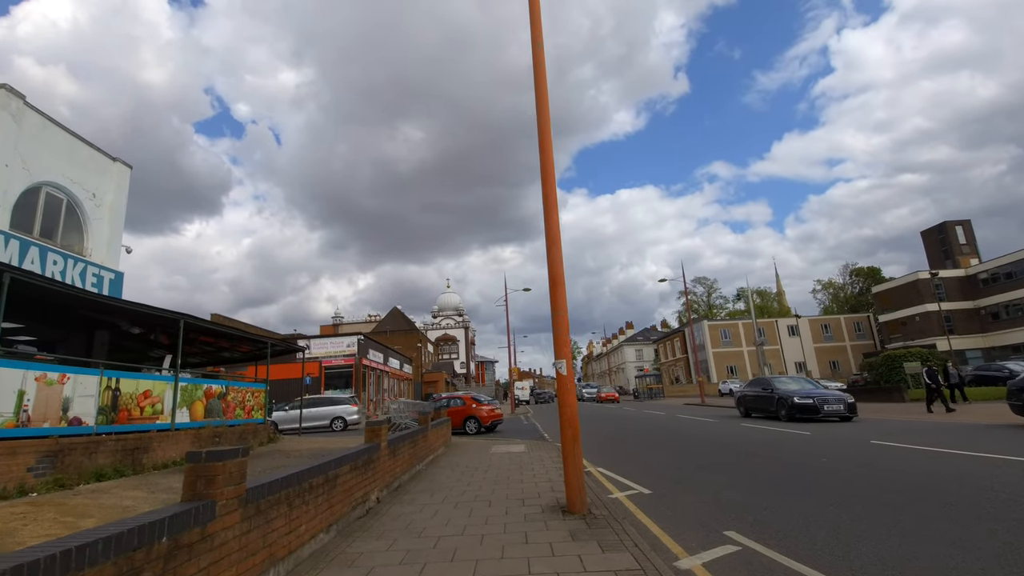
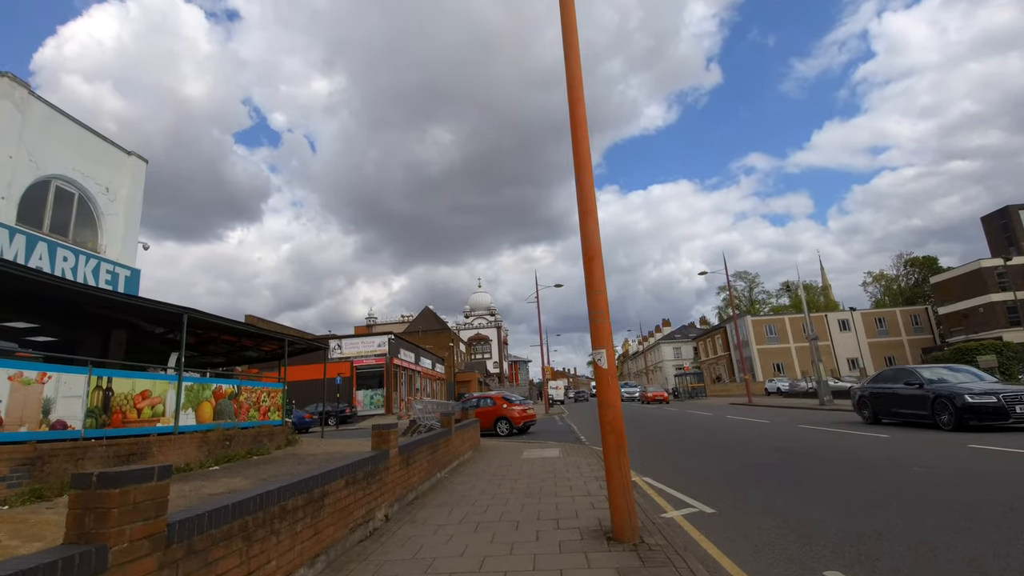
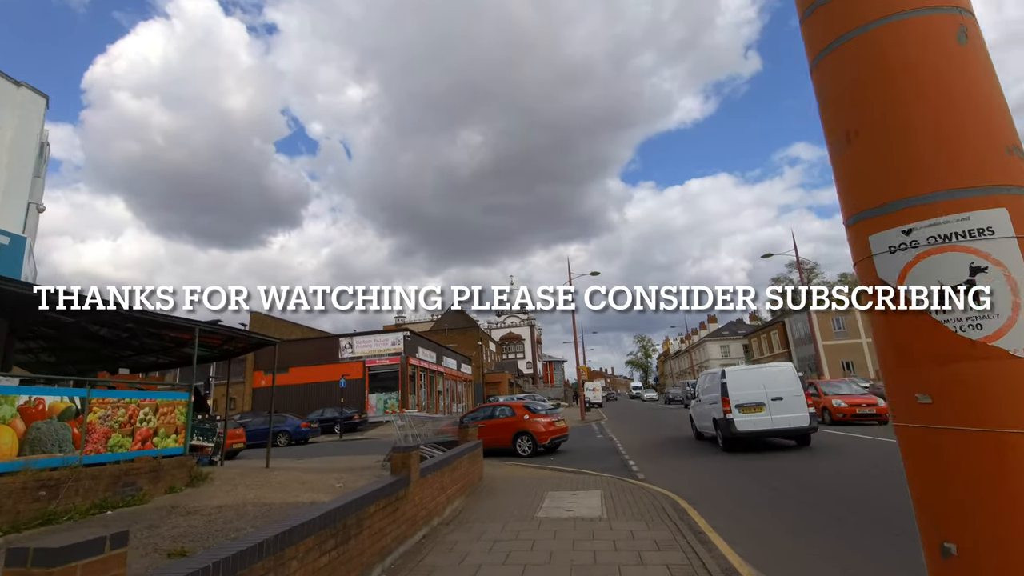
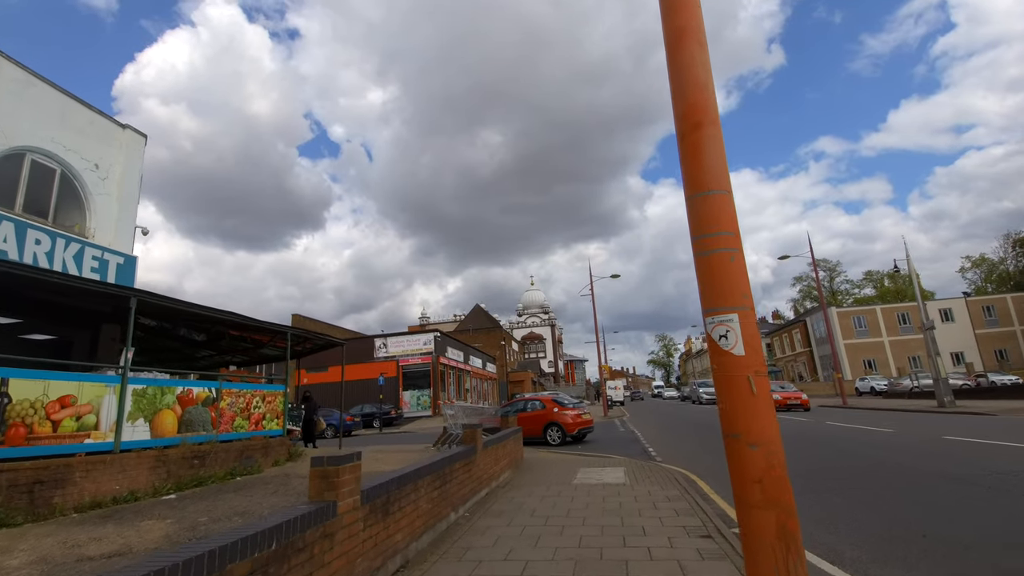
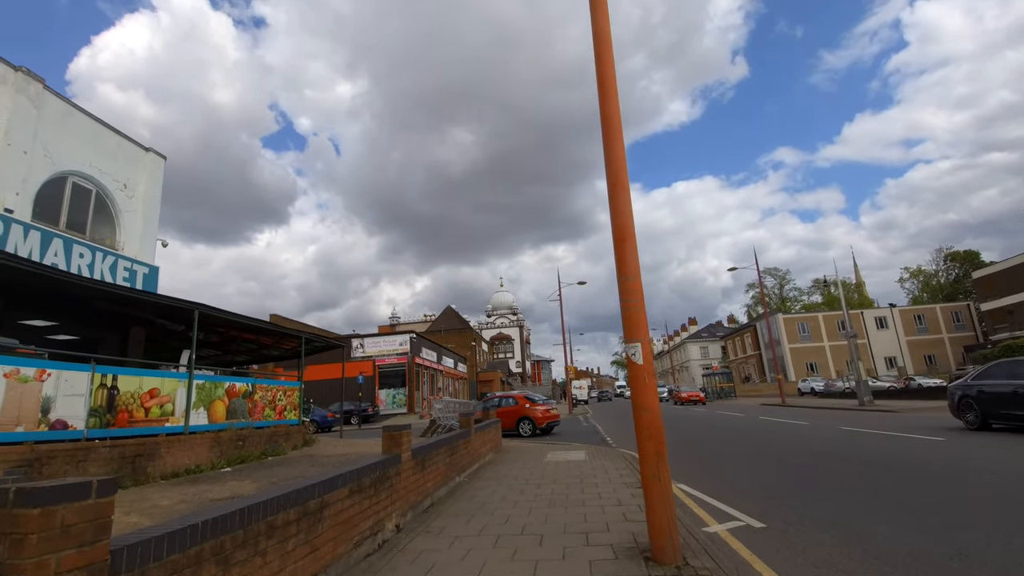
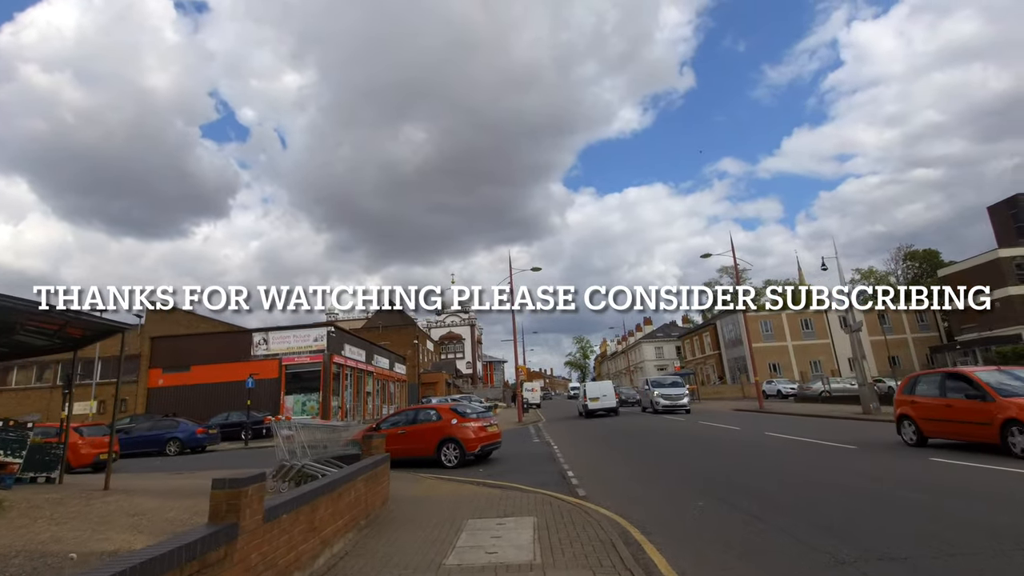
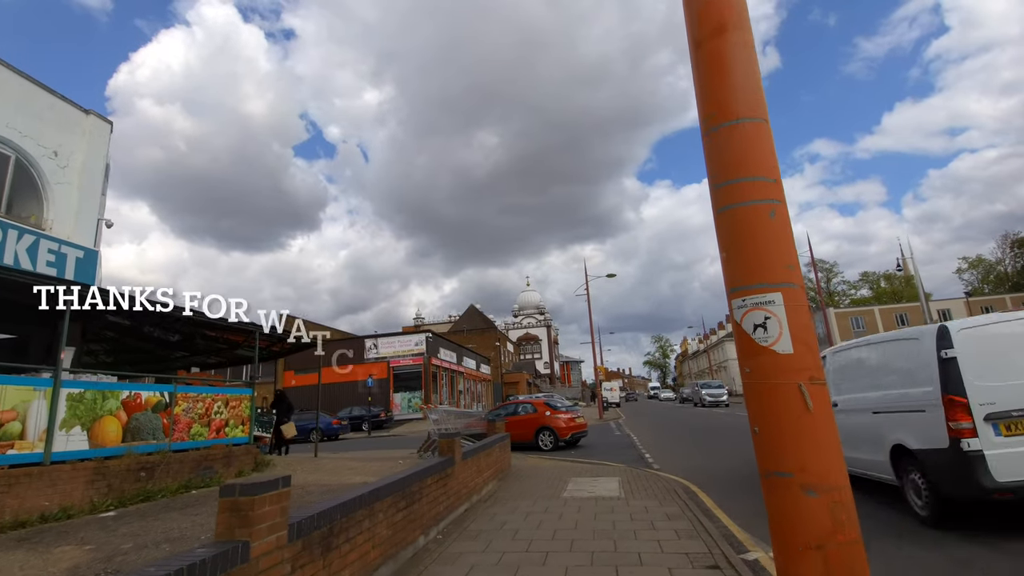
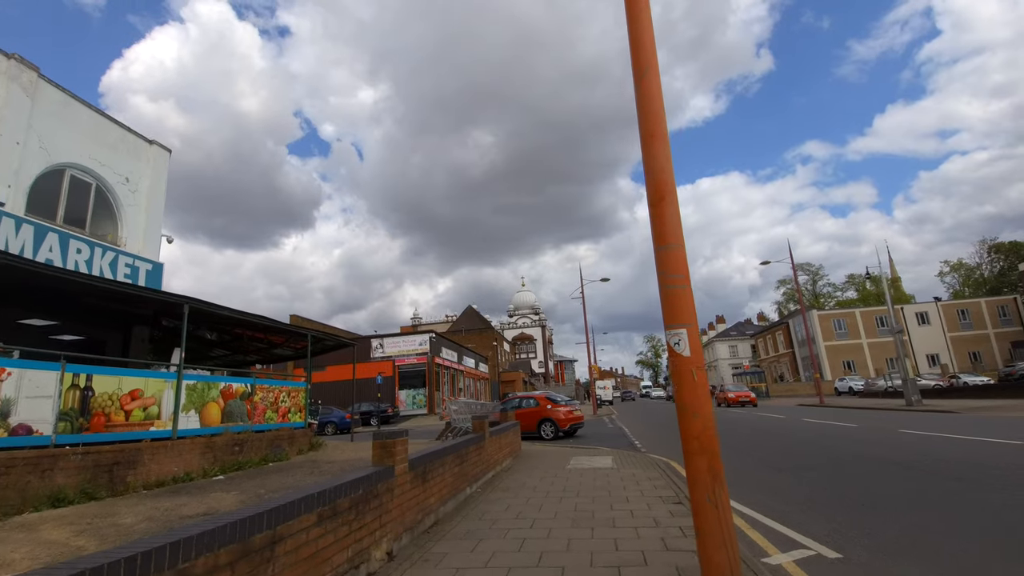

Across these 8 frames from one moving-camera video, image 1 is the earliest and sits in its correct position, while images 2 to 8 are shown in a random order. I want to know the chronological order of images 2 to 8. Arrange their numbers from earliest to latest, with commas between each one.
2, 5, 8, 4, 7, 3, 6
